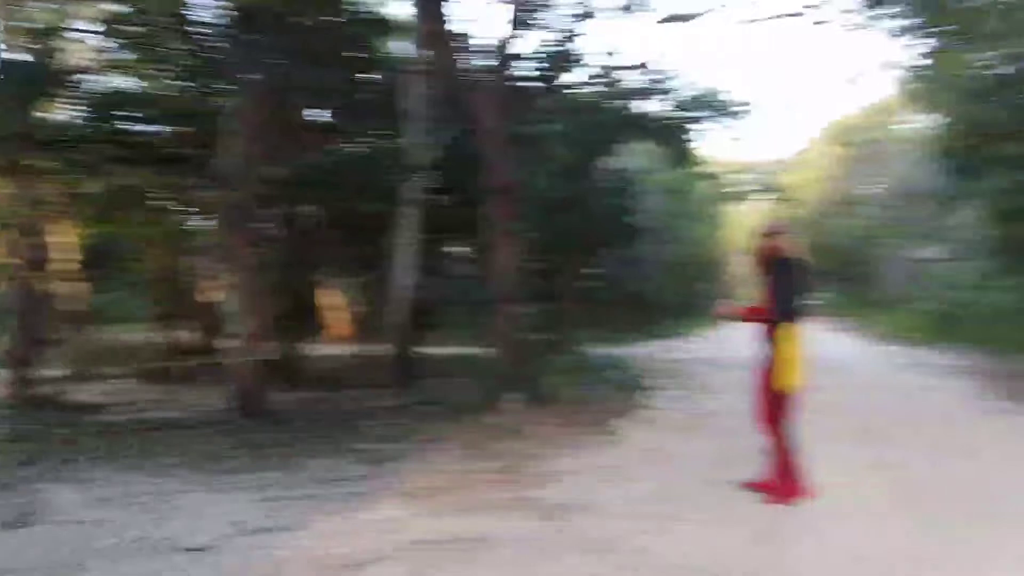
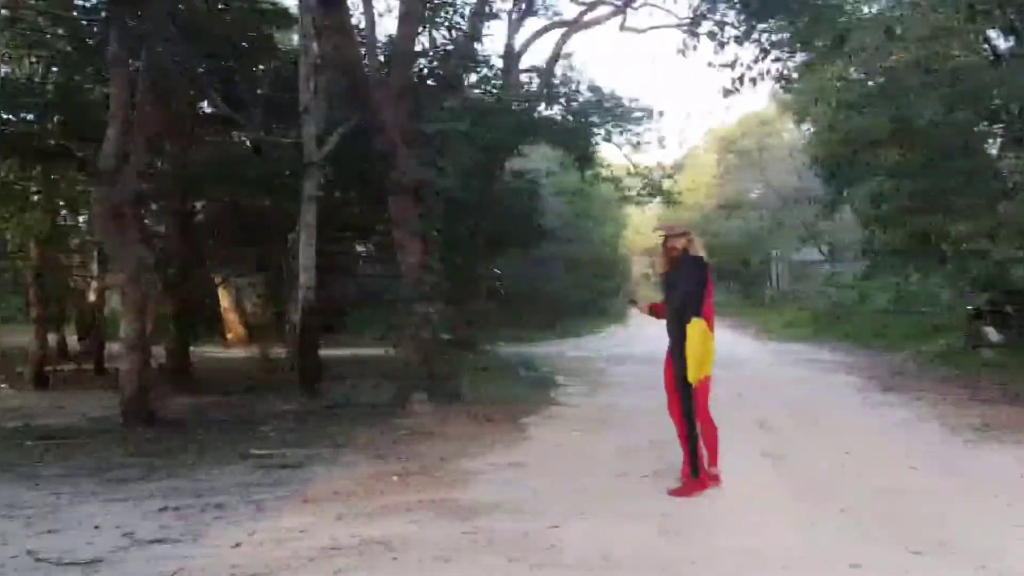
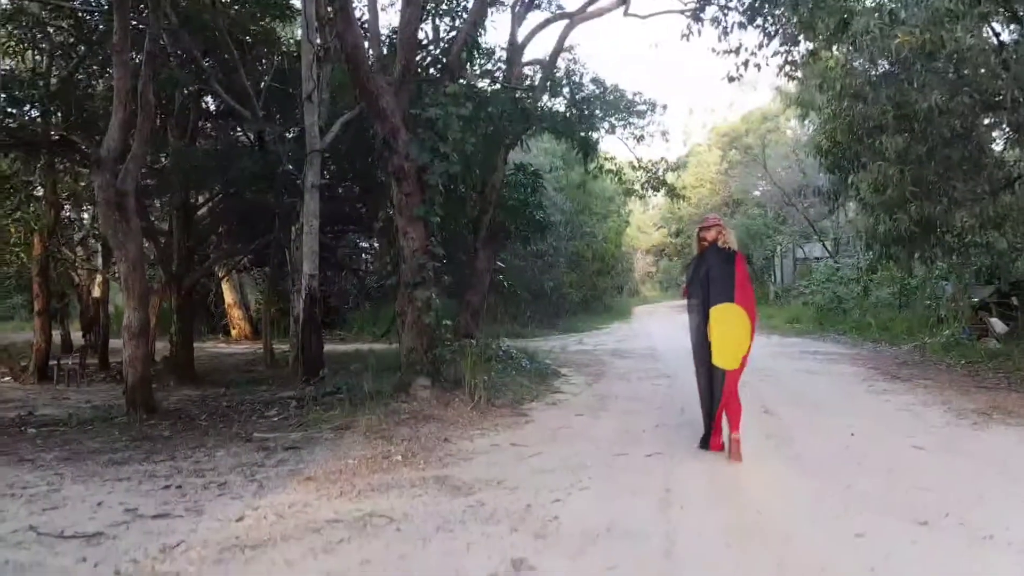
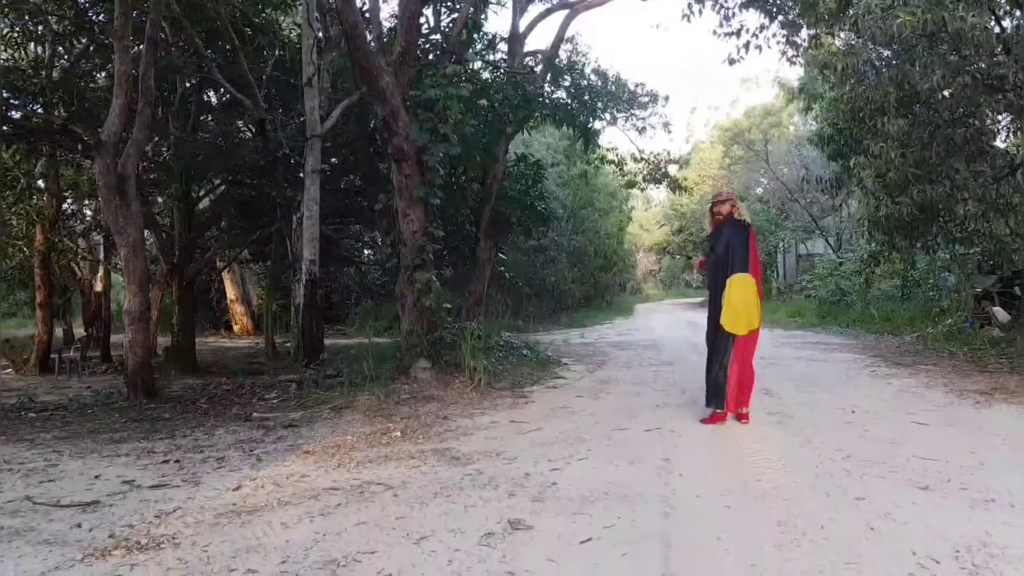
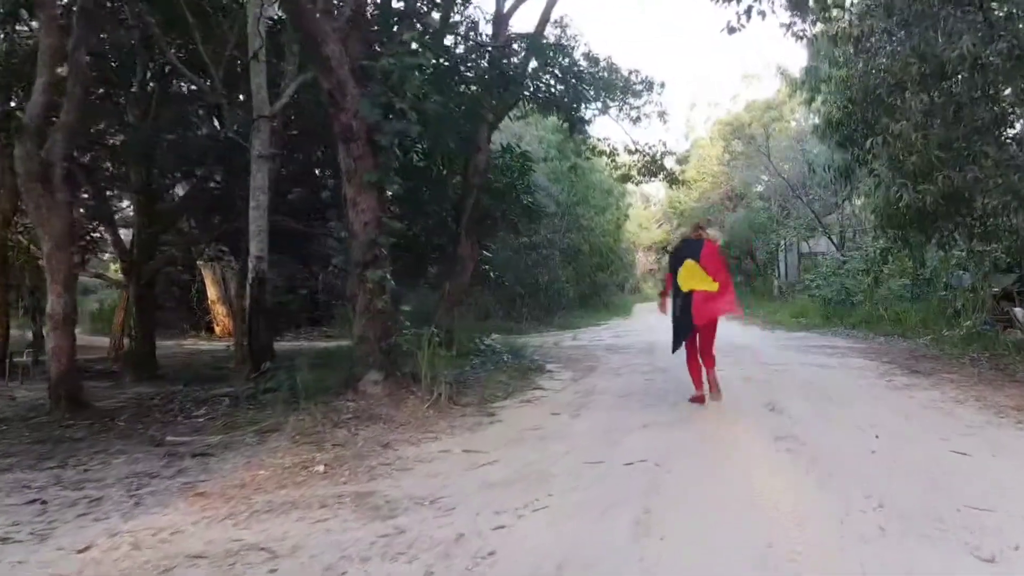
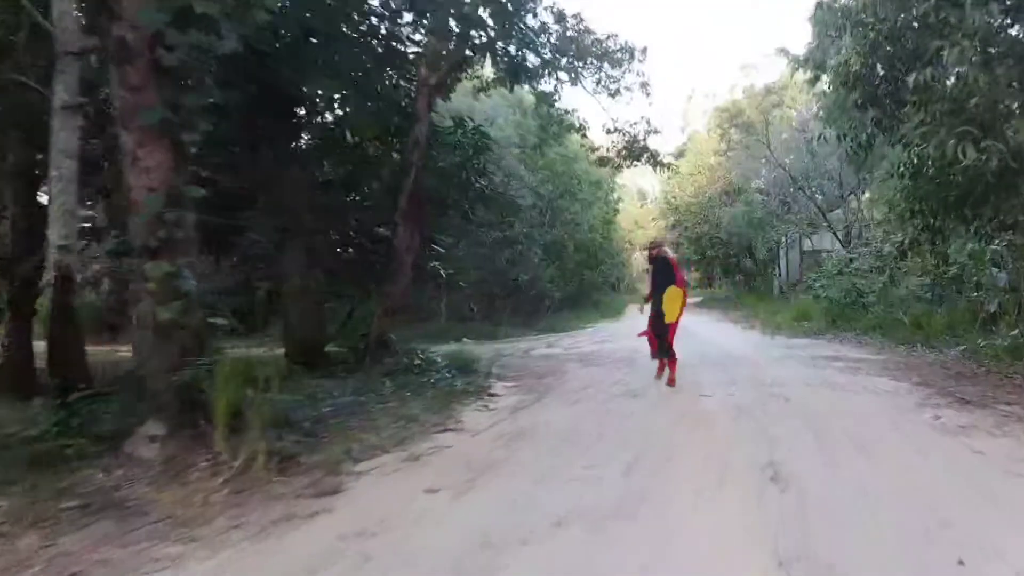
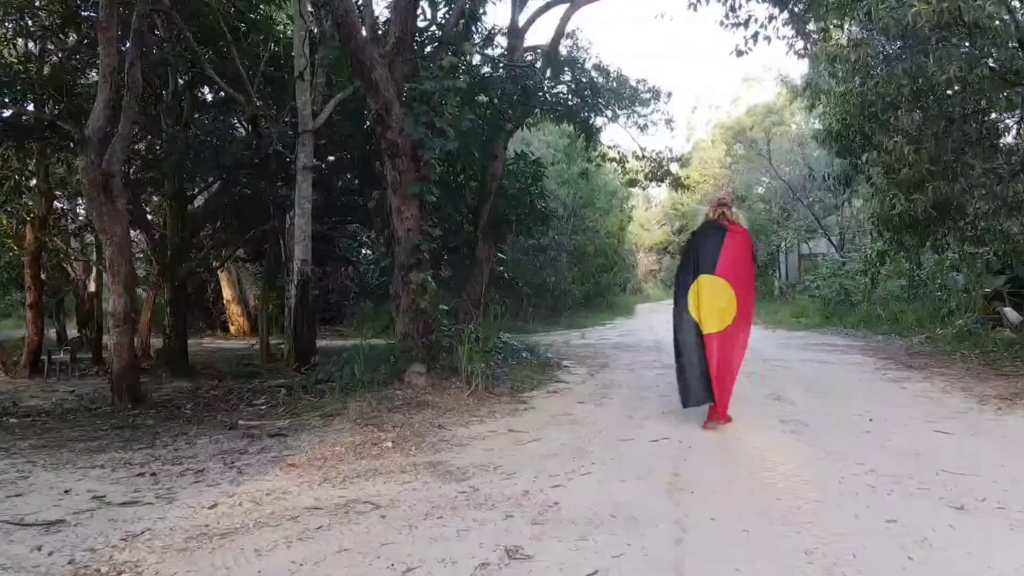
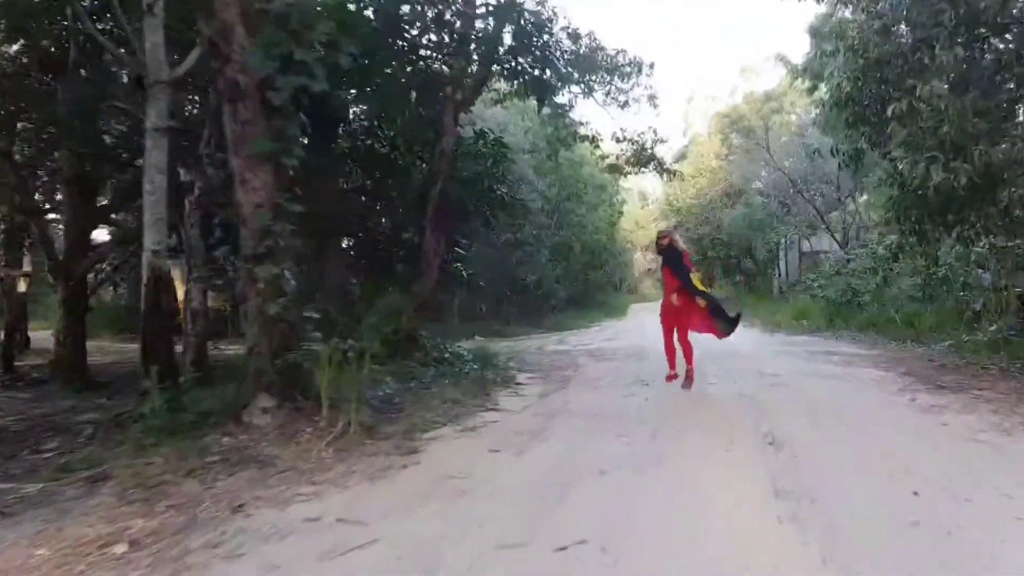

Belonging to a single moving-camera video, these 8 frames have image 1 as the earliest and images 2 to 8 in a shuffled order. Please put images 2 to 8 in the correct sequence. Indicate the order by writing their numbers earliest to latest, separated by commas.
2, 3, 4, 7, 5, 8, 6
